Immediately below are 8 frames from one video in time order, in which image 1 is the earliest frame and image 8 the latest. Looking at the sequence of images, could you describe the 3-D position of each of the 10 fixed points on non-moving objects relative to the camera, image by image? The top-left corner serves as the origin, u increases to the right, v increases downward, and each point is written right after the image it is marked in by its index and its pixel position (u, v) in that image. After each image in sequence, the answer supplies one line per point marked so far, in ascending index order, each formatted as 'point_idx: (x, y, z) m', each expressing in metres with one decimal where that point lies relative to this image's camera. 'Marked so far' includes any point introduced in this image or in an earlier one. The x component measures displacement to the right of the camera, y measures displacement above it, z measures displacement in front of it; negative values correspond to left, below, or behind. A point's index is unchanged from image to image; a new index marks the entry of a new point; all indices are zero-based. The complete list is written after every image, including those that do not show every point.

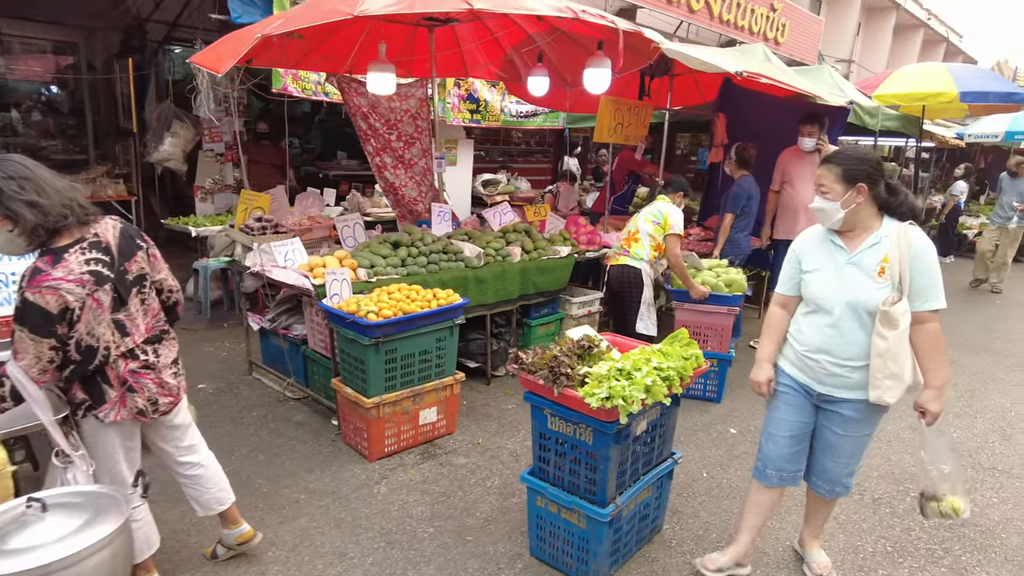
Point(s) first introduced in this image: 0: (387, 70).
0: (-0.7, +1.2, +3.7) m
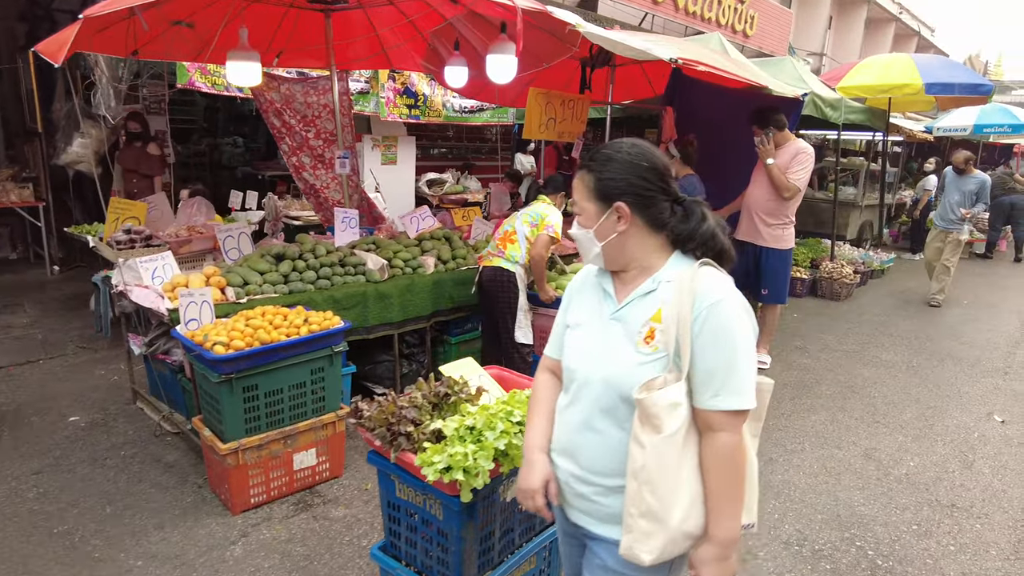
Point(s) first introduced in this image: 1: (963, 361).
0: (-1.3, +1.1, +3.2) m
1: (+3.9, -0.6, +5.6) m
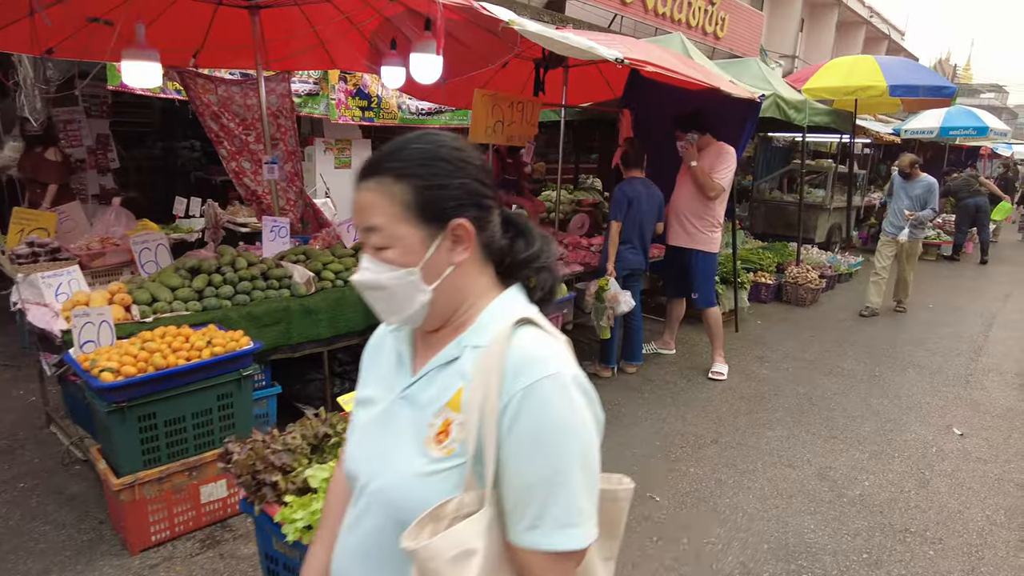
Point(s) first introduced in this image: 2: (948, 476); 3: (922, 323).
0: (-1.6, +1.0, +2.9) m
1: (+3.5, -0.7, +5.5) m
2: (+2.4, -1.0, +3.6) m
3: (+4.4, -0.4, +7.0) m
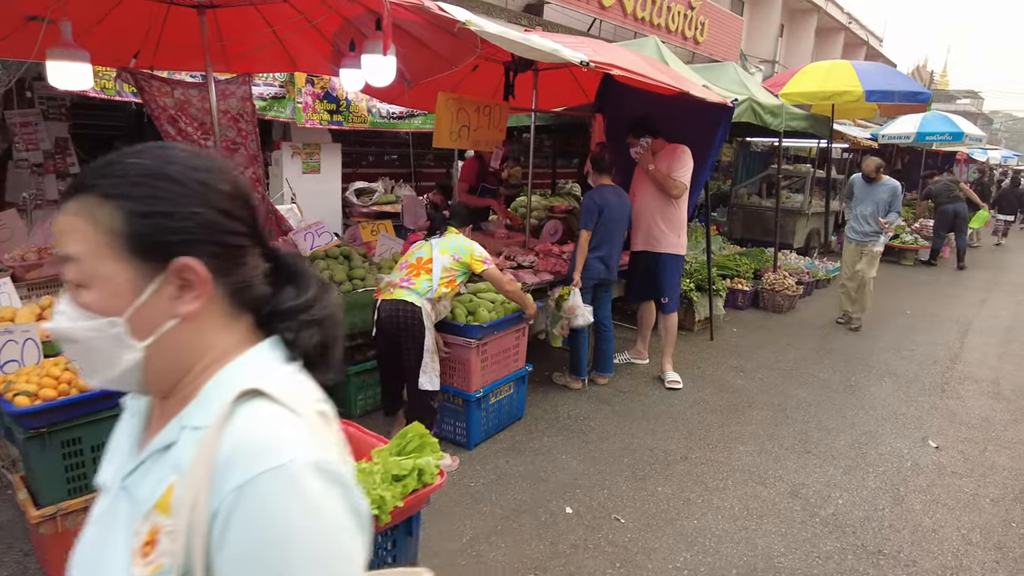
0: (-1.8, +1.0, +2.7) m
1: (+3.2, -0.7, +5.4) m
2: (+2.2, -1.1, +3.5) m
3: (+4.1, -0.4, +6.9) m
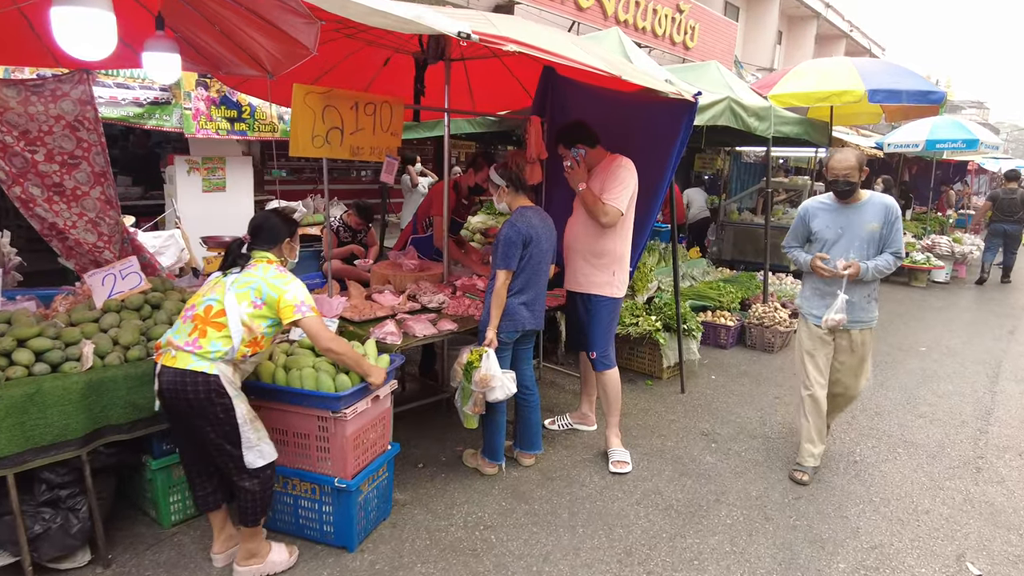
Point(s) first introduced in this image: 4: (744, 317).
0: (-2.5, +0.7, +1.6) m
1: (+2.6, -1.0, +4.2) m
2: (+1.6, -1.3, +2.3) m
3: (+3.5, -0.8, +5.7) m
4: (+2.4, -0.3, +6.7) m
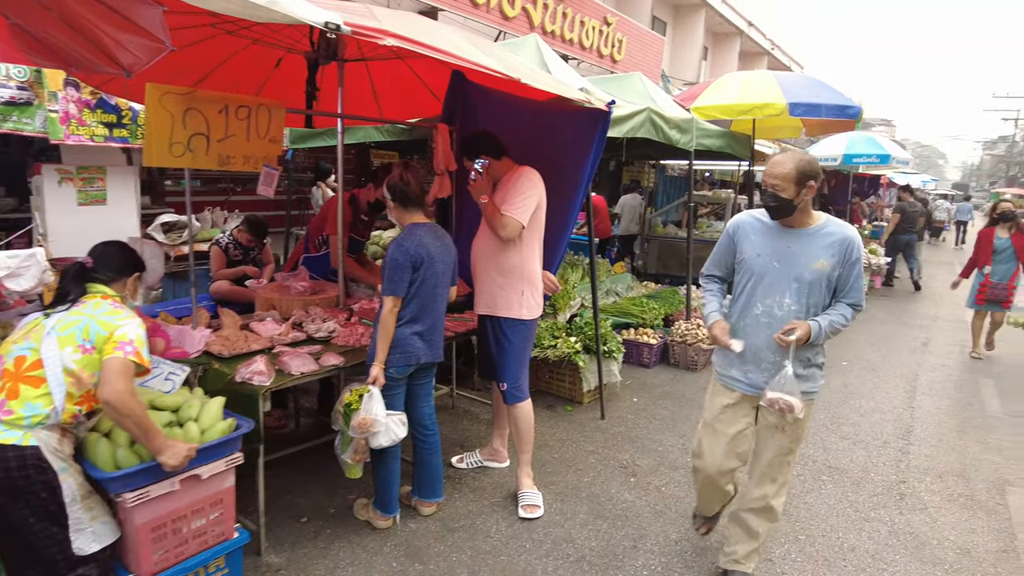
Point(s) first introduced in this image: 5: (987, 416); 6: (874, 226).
0: (-2.8, +0.6, +1.0) m
1: (+2.0, -1.1, +4.0) m
2: (+1.2, -1.4, +2.0) m
3: (+2.8, -0.9, +5.6) m
4: (+1.5, -0.5, +6.5) m
5: (+3.8, -1.0, +5.2) m
6: (+9.3, +1.6, +16.8) m
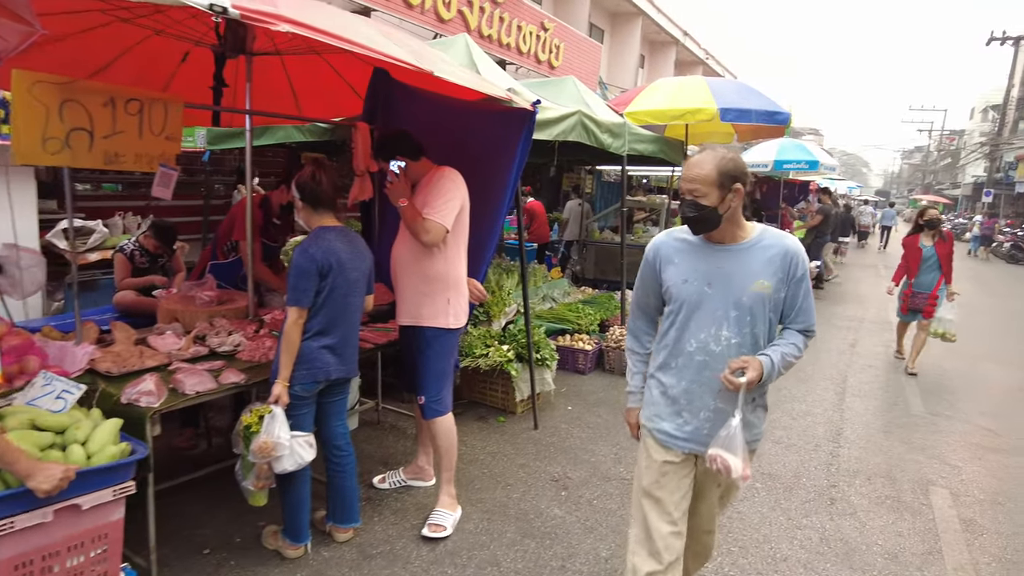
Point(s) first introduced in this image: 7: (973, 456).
0: (-3.0, +0.5, +0.6) m
1: (+1.6, -1.2, +4.0) m
2: (+0.9, -1.5, +1.9) m
3: (+2.2, -0.9, +5.6) m
4: (+0.9, -0.5, +6.4) m
5: (+3.2, -1.0, +5.3) m
6: (+7.7, +1.5, +17.4) m
7: (+3.2, -1.2, +4.5) m
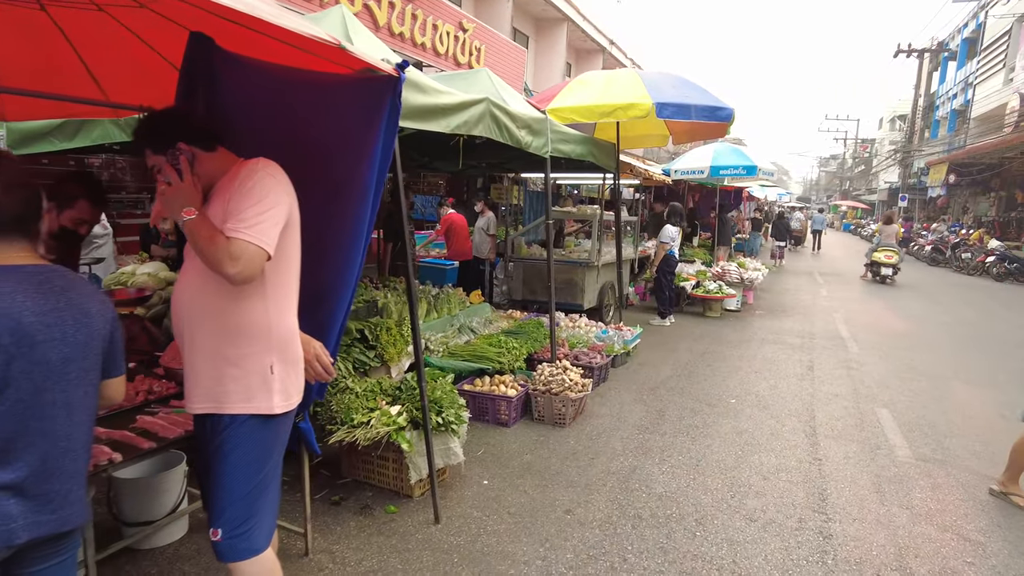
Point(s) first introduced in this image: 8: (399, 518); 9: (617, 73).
0: (-3.2, +0.3, -0.9) m
1: (+1.1, -1.3, +2.9) m
2: (+0.7, -1.6, +0.8) m
3: (+1.5, -1.1, +4.6) m
4: (+0.1, -0.7, +5.2) m
5: (+2.6, -1.2, +4.4) m
6: (+5.8, +1.3, +16.9) m
7: (+2.6, -1.3, +3.6) m
8: (-0.6, -1.2, +3.4) m
9: (+1.1, +2.2, +6.6) m
